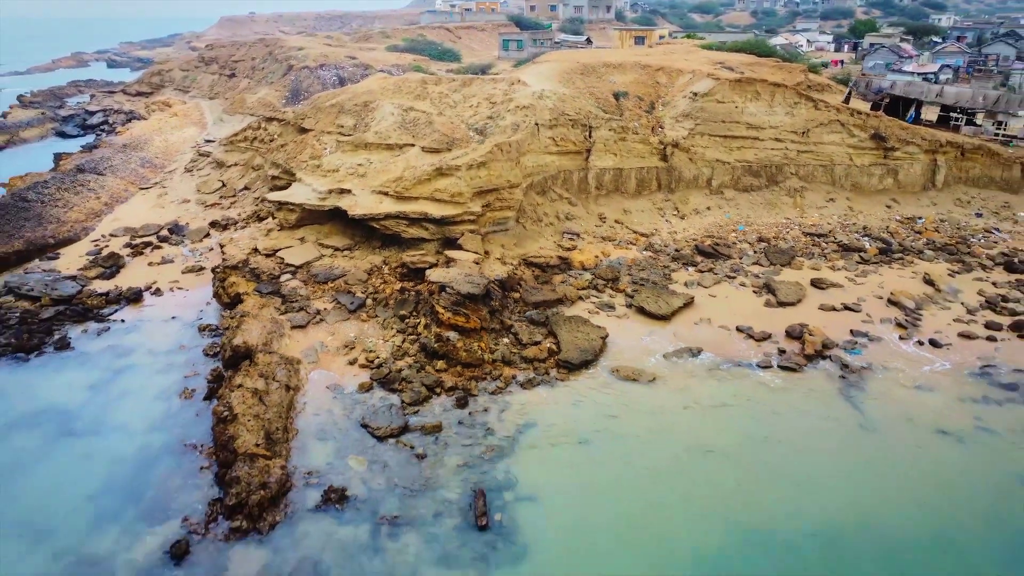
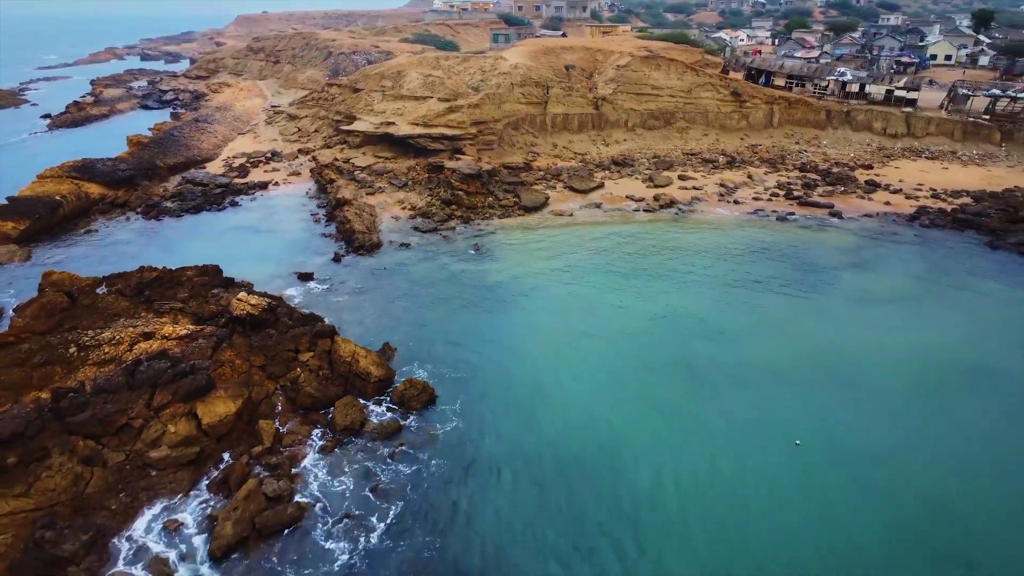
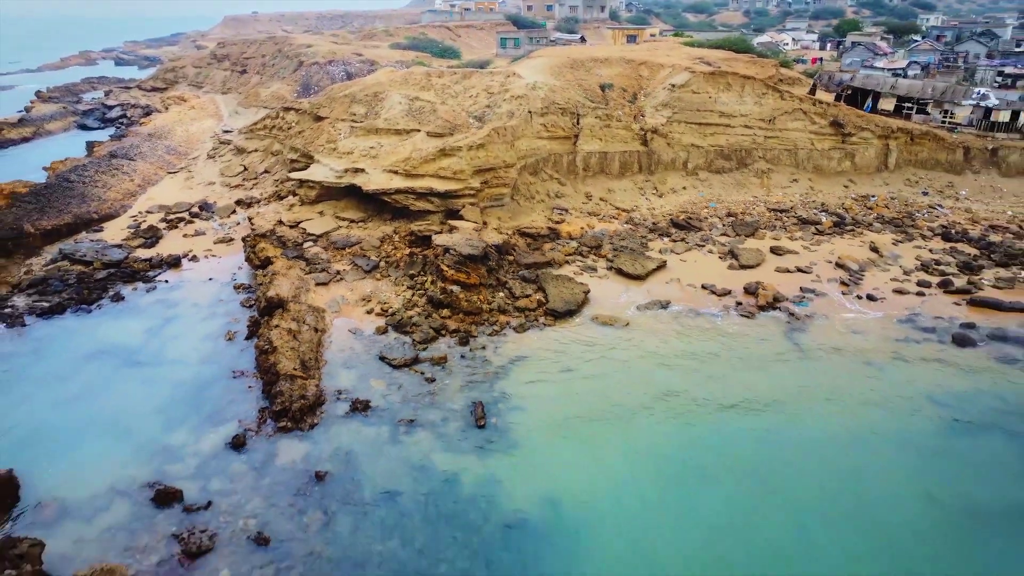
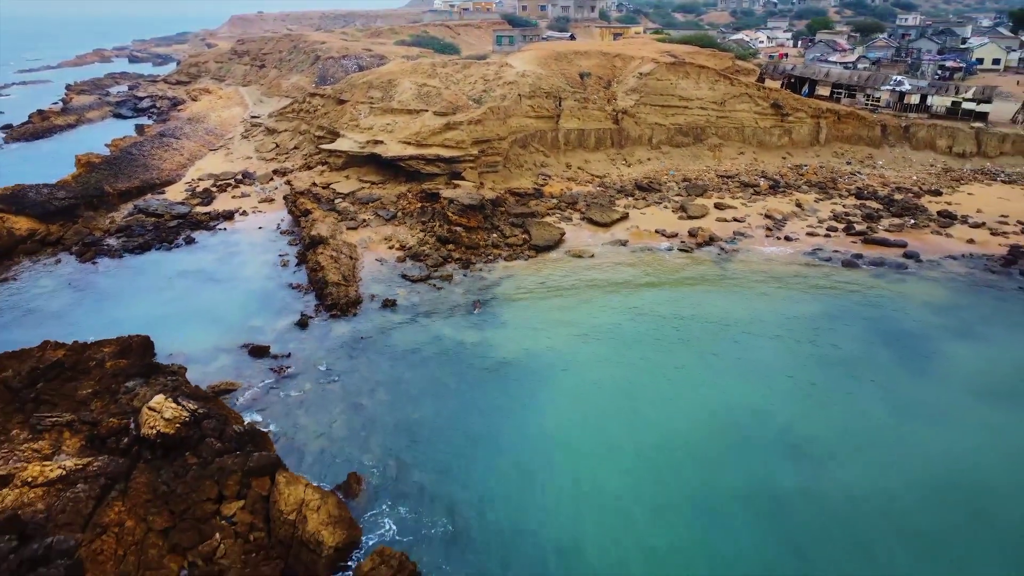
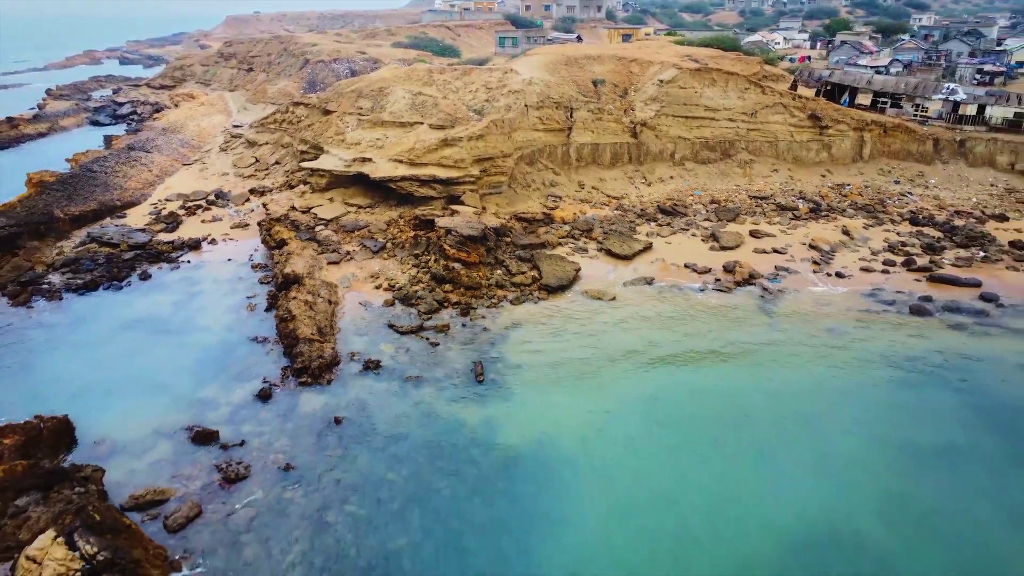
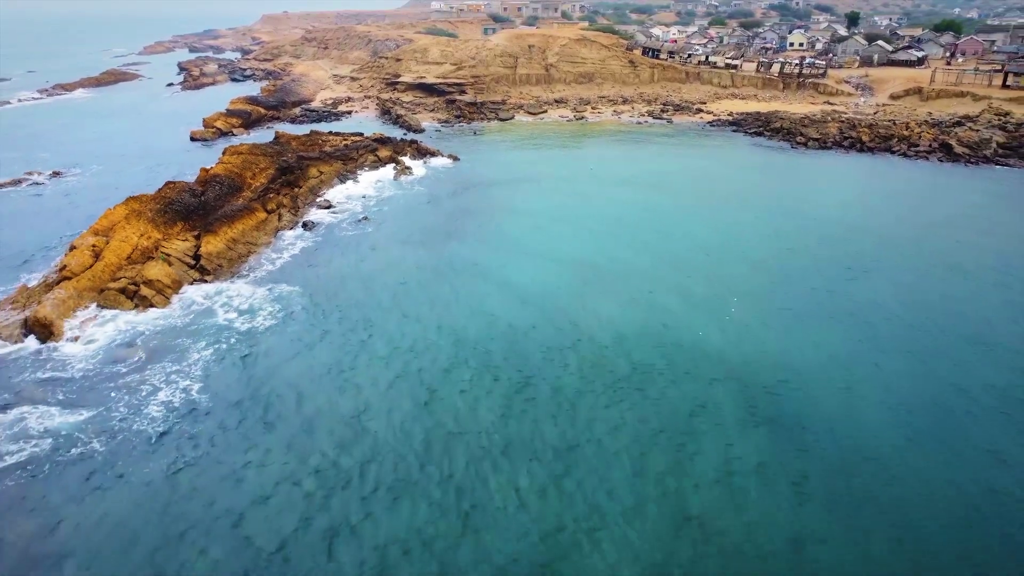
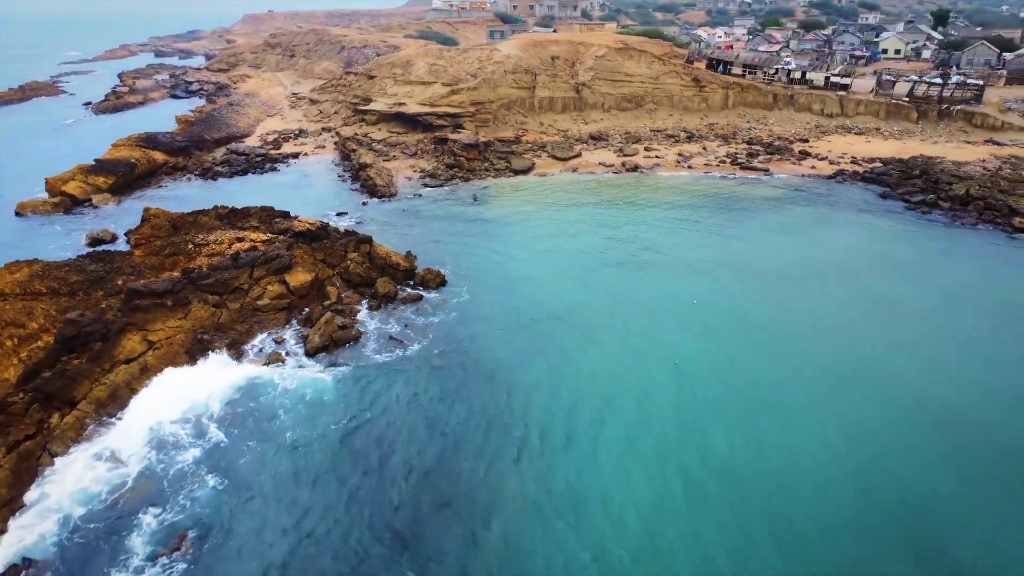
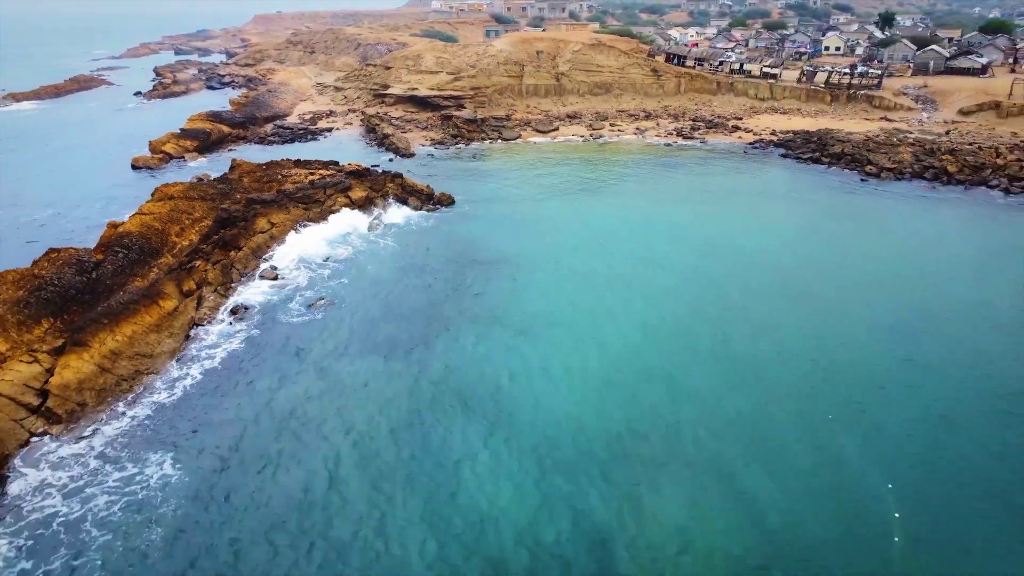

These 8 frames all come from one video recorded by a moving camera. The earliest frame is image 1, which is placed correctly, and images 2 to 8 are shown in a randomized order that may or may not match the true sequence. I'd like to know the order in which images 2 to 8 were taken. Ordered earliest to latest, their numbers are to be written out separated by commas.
3, 5, 4, 2, 7, 8, 6
